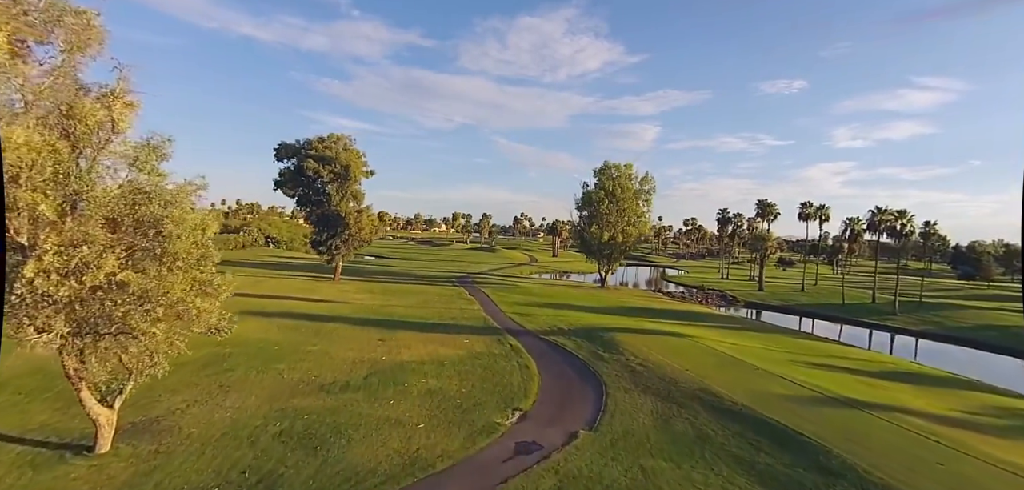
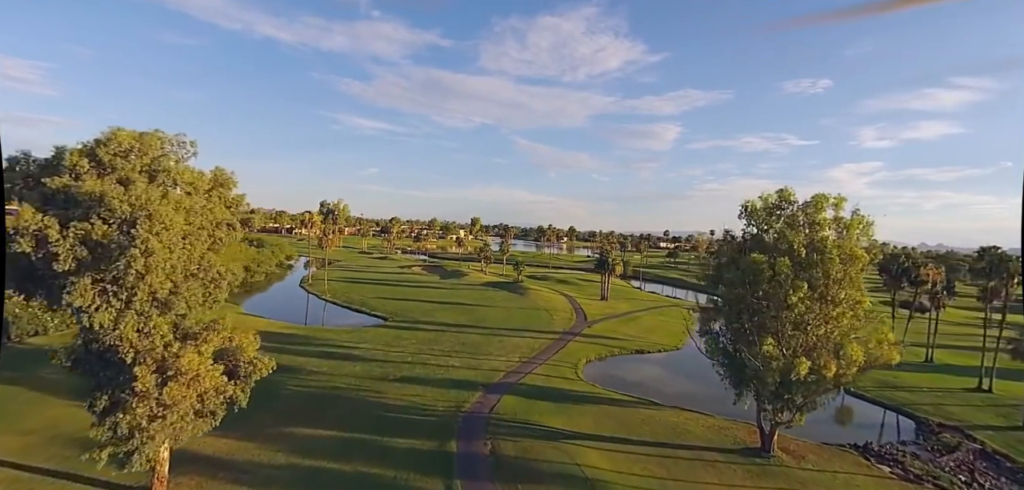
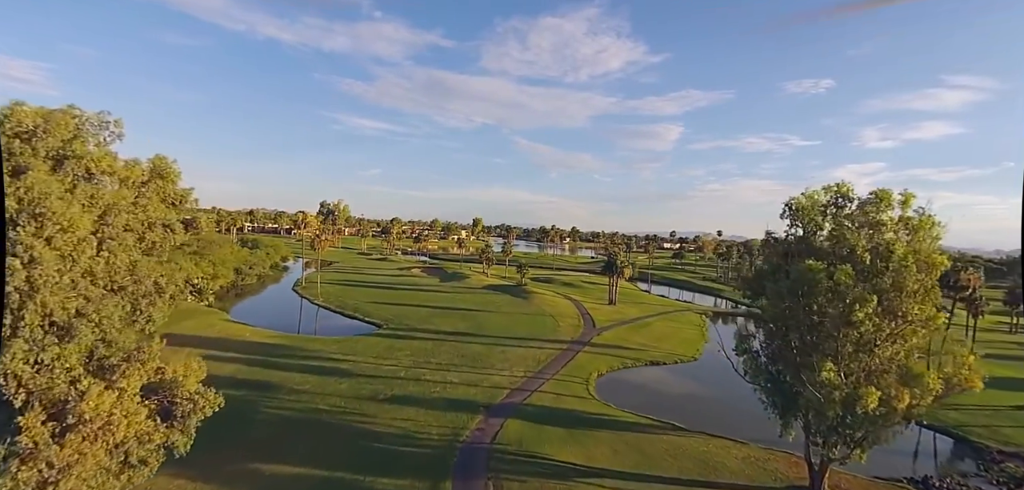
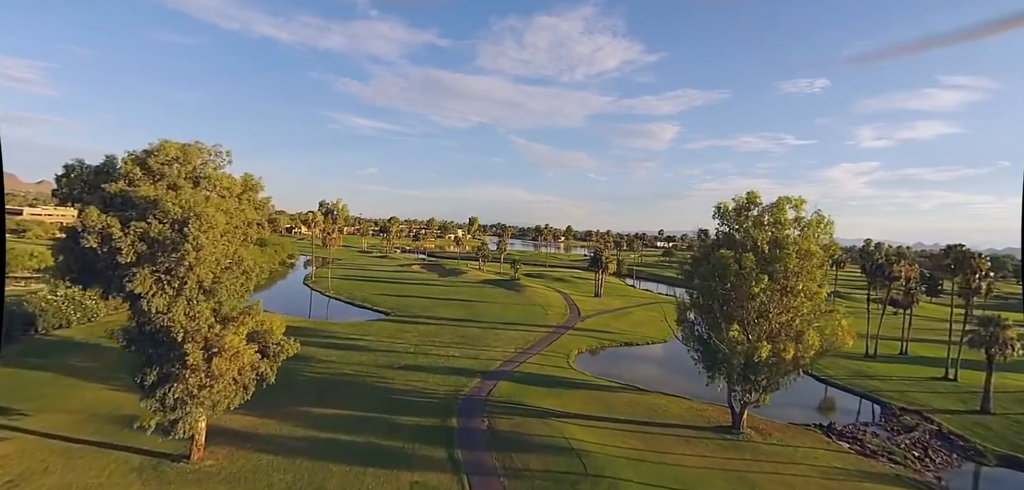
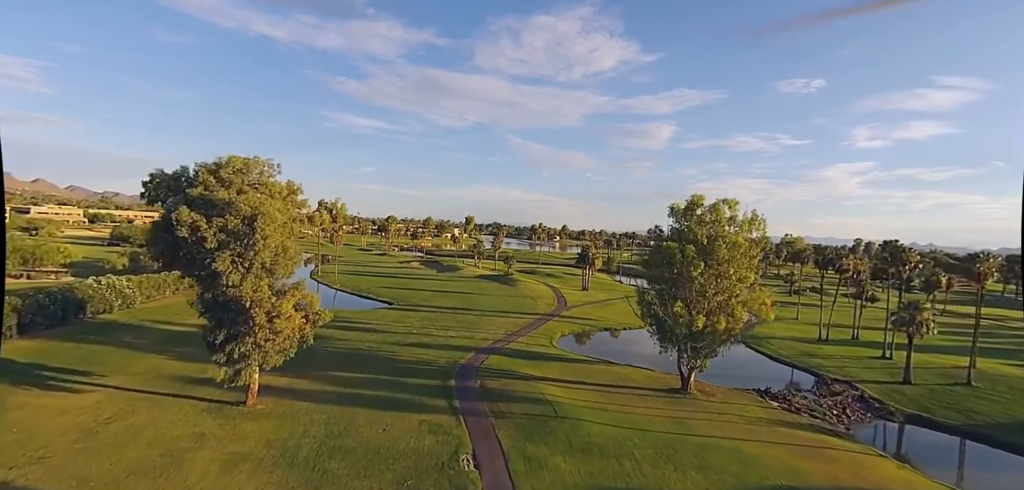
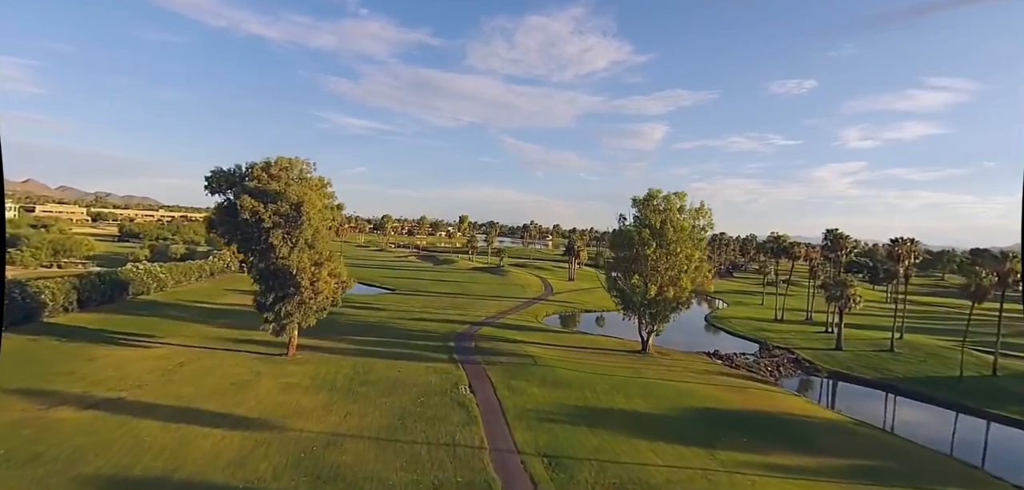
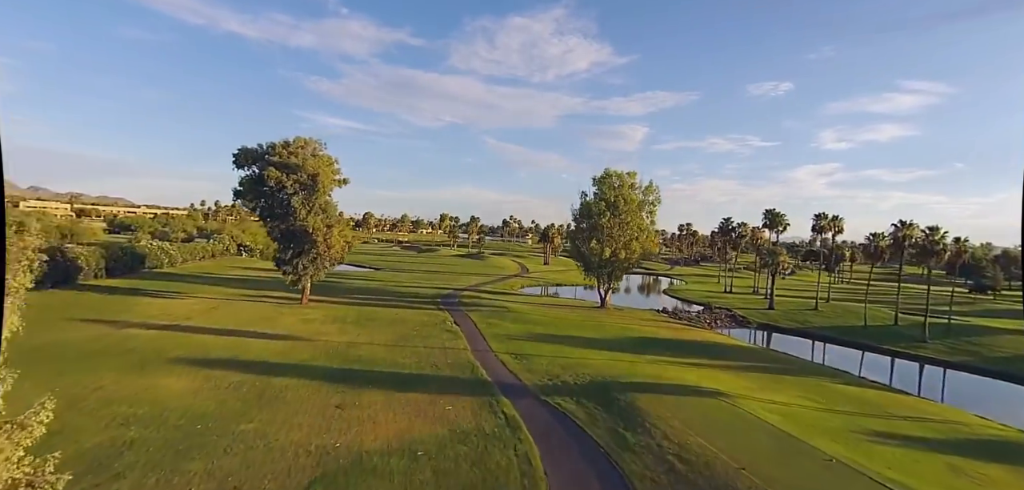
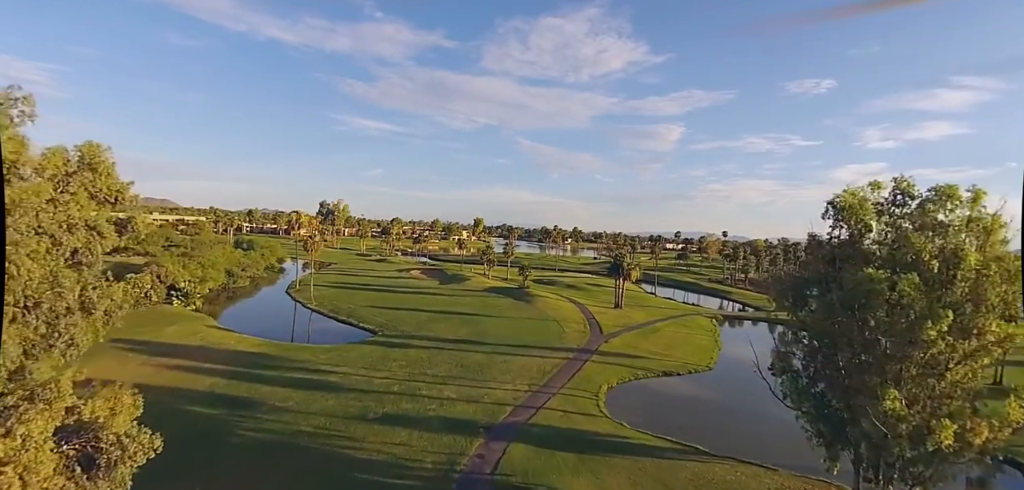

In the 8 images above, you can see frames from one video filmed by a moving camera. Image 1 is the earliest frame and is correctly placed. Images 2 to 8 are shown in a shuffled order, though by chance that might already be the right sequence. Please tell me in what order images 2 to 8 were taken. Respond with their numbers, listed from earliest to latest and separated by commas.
7, 6, 5, 4, 2, 3, 8
